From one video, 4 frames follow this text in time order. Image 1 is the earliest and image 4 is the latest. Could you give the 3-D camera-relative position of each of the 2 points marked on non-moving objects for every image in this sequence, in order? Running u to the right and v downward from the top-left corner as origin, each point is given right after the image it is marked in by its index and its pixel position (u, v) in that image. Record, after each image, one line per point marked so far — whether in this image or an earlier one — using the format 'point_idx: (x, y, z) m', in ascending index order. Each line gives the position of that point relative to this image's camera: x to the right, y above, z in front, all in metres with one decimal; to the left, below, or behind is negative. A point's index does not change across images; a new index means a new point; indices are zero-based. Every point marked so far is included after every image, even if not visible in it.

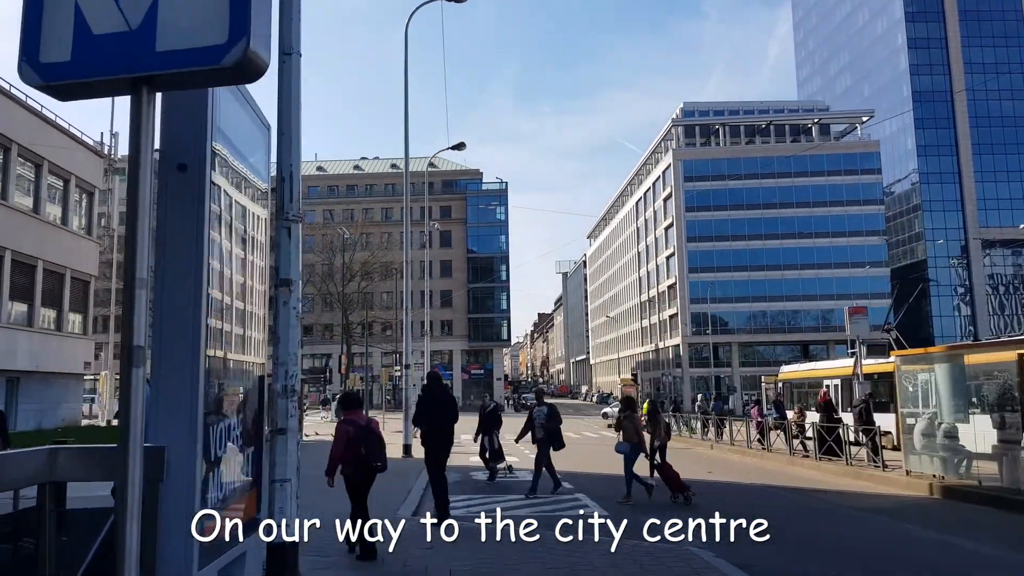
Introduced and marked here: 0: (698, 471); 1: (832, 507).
0: (+3.2, -3.1, +13.7) m
1: (+4.0, -2.7, +9.9) m
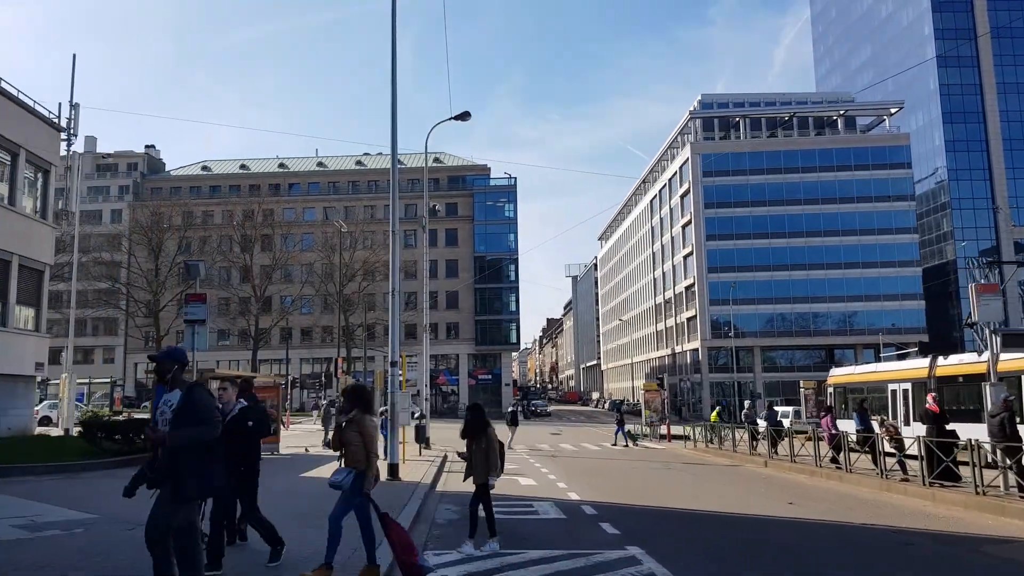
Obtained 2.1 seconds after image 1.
0: (+3.4, -2.8, +10.5) m
1: (+4.1, -2.4, +6.8) m
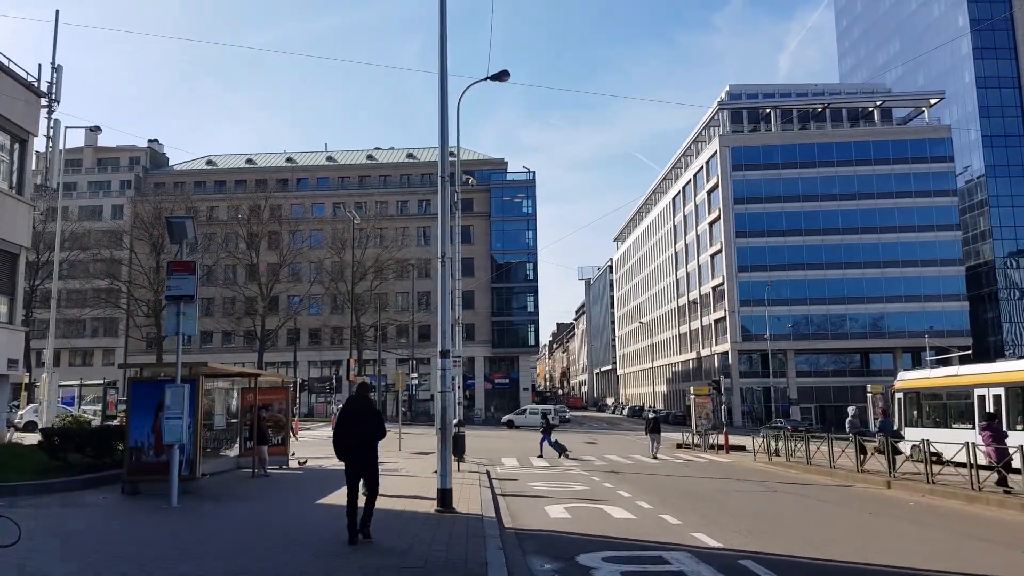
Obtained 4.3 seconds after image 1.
0: (+4.3, -2.4, +7.6) m
1: (+5.1, -2.0, +3.9) m
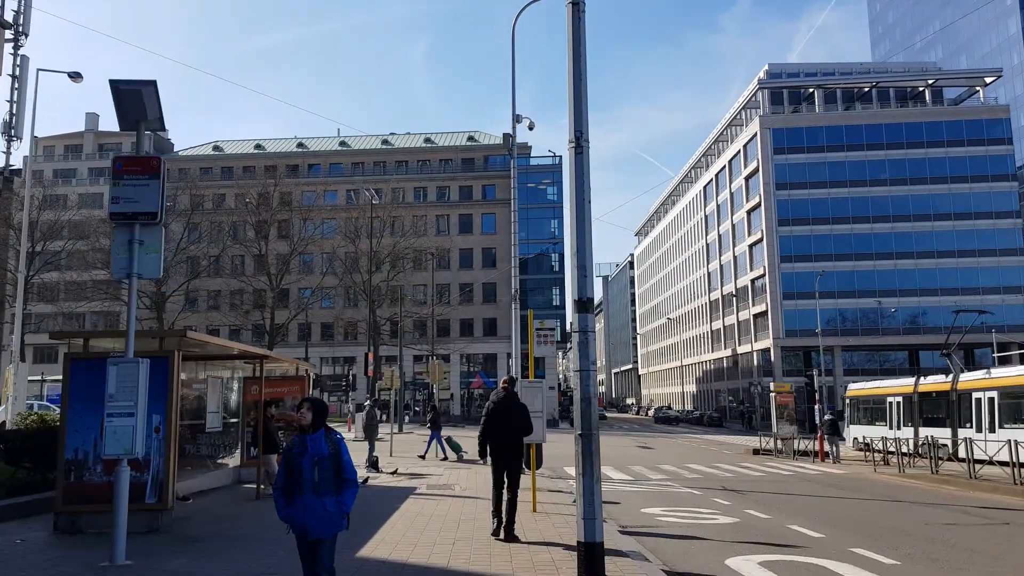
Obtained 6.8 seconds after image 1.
0: (+5.5, -1.9, +4.1) m
1: (+6.1, -1.4, +0.3) m
